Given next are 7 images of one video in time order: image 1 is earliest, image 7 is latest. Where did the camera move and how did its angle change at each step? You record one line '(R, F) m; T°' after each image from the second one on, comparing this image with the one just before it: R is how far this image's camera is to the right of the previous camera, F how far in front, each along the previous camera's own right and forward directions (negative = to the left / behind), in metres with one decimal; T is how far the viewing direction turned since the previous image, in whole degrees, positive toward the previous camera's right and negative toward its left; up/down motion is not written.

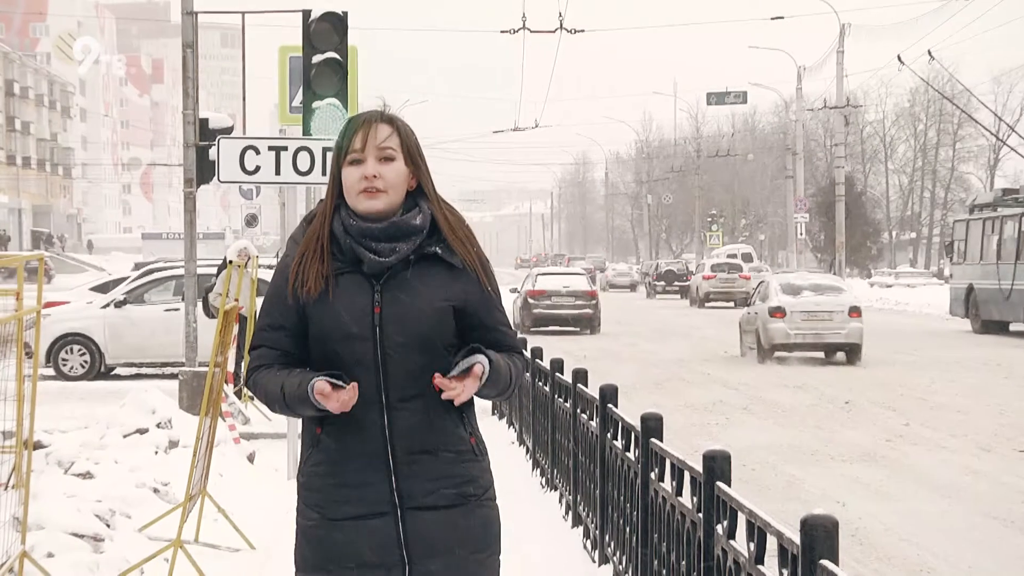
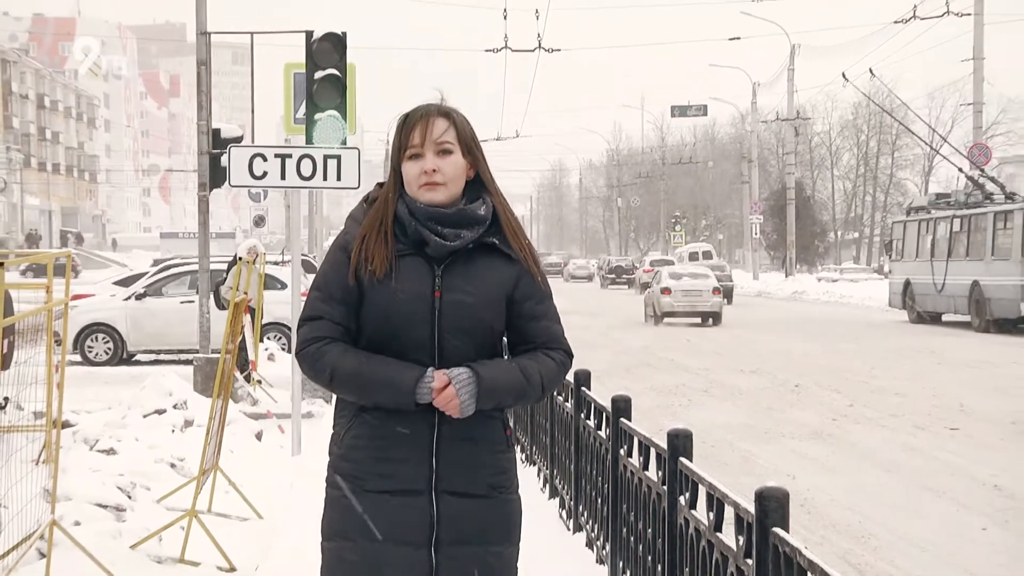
(+0.1, -0.5) m; 0°
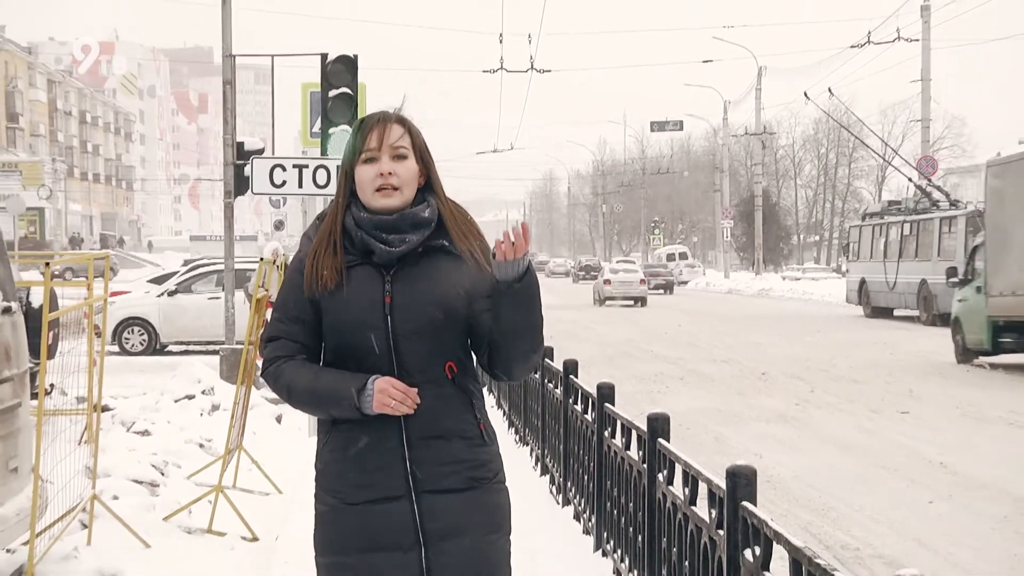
(0.0, -0.6) m; 0°
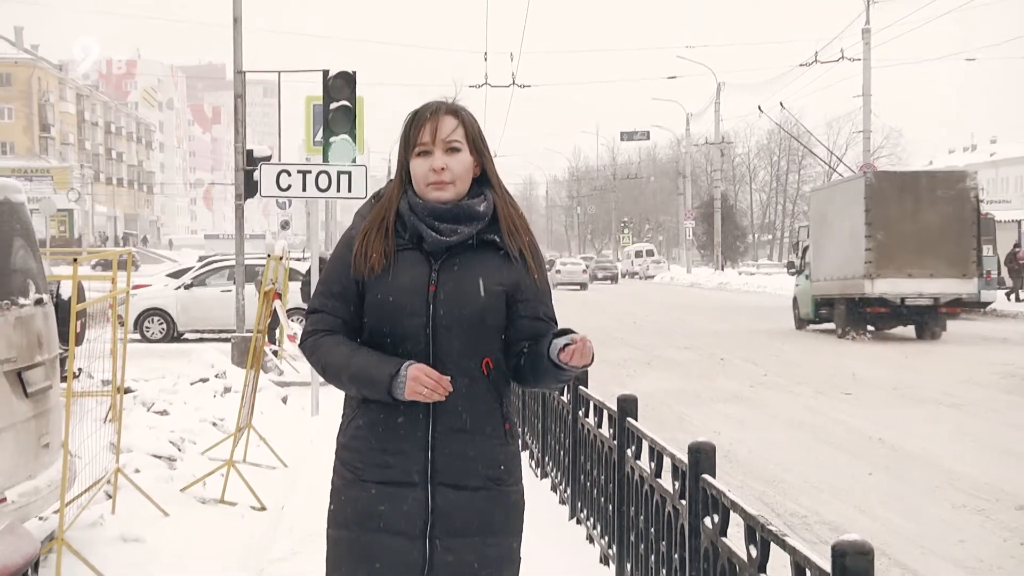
(+0.1, -0.7) m; 0°
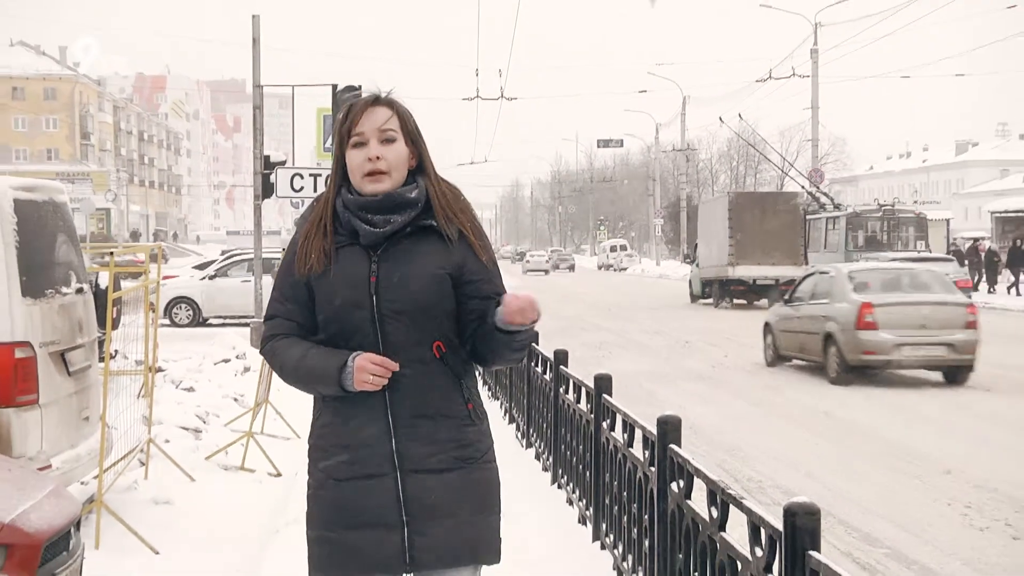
(+0.1, -0.8) m; 0°
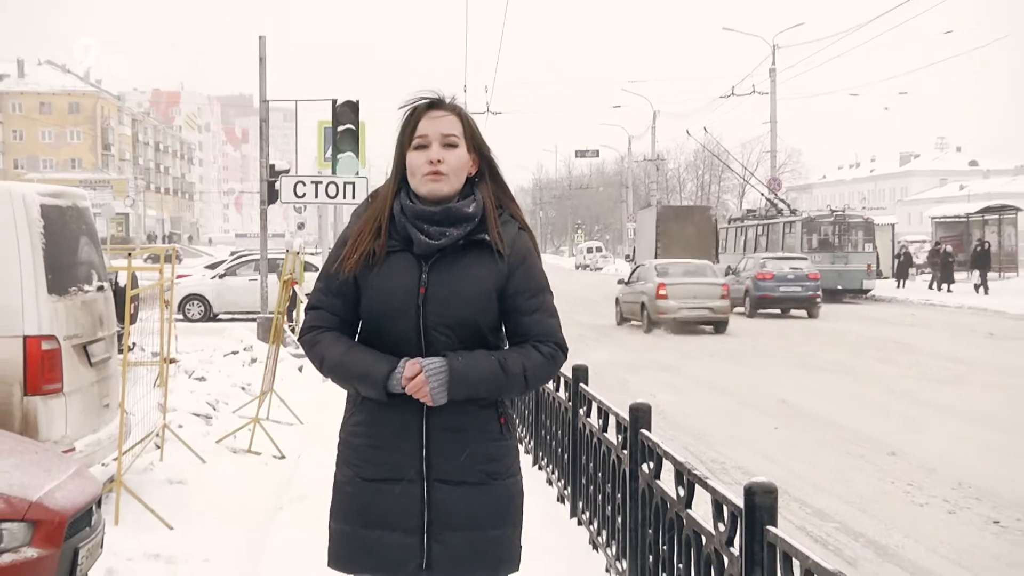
(+0.1, -0.7) m; 0°
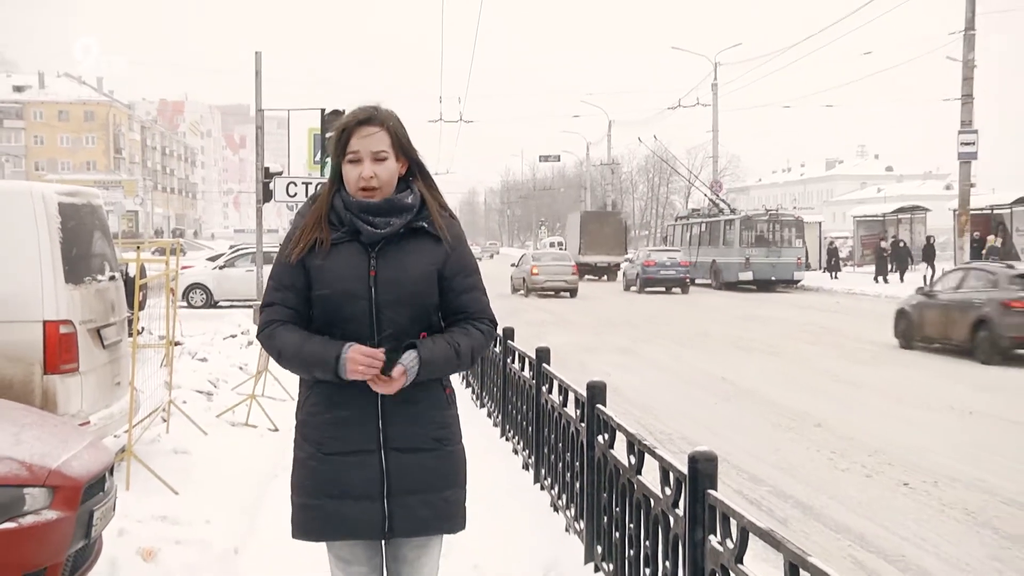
(+0.2, -1.0) m; +1°
